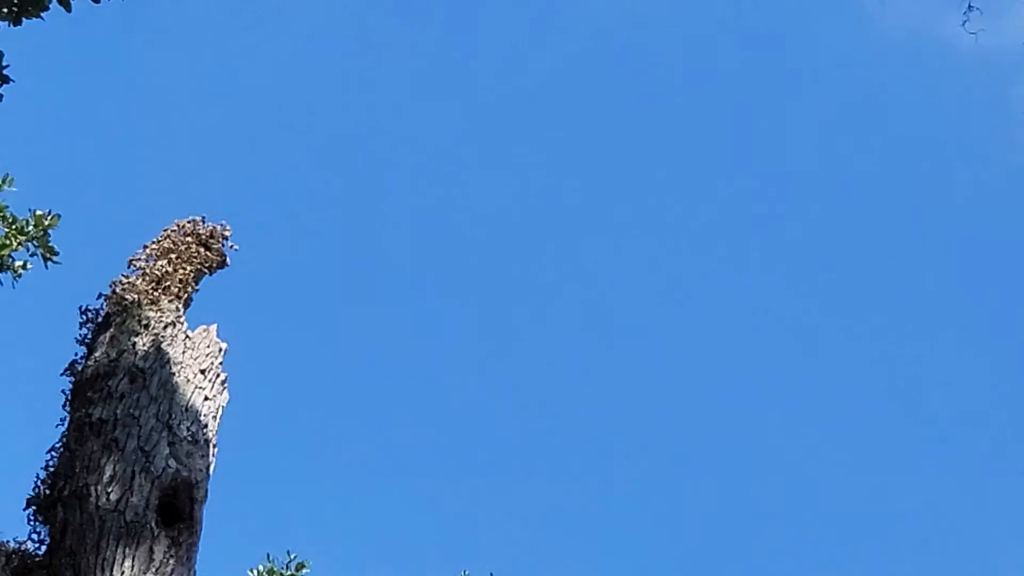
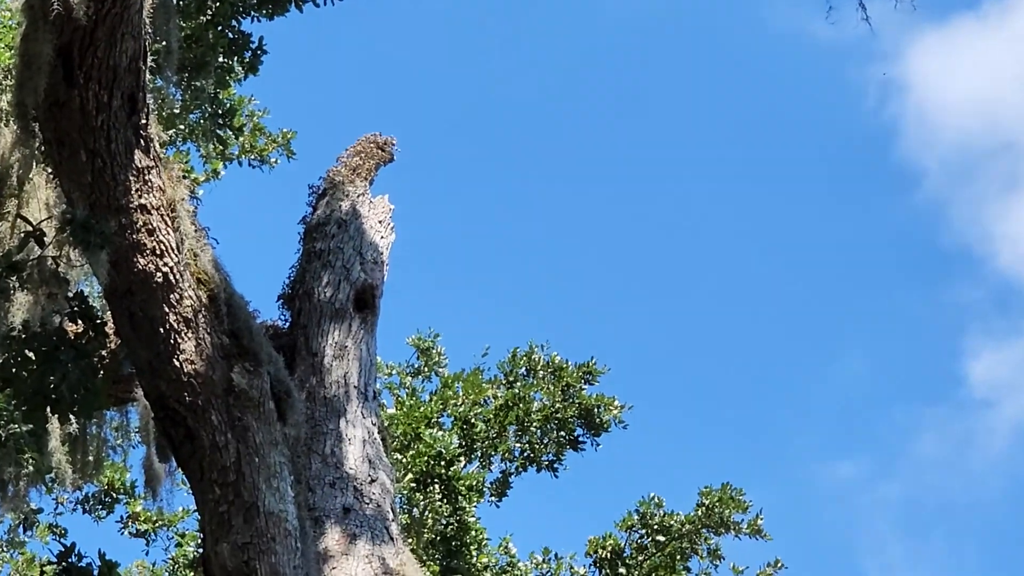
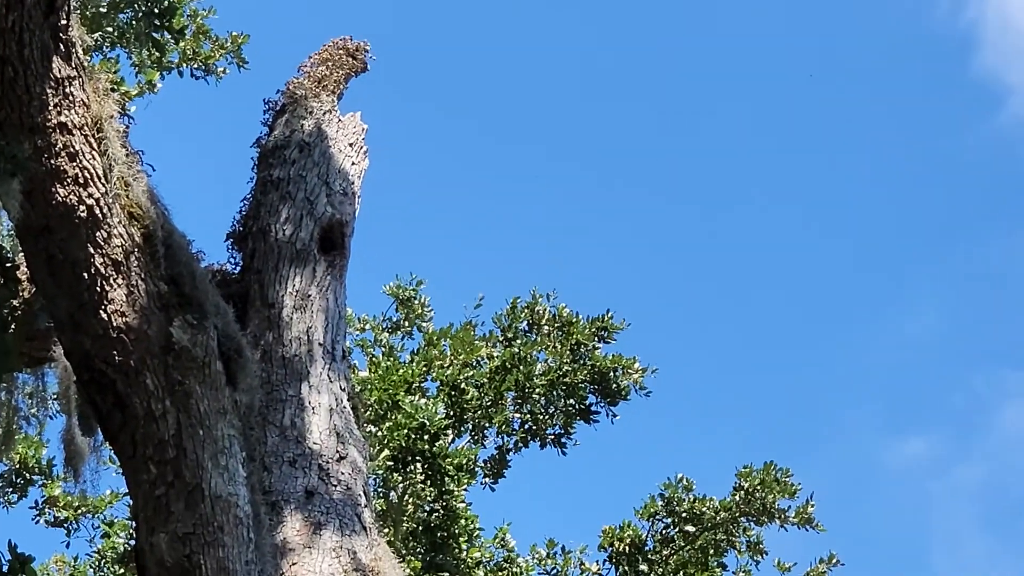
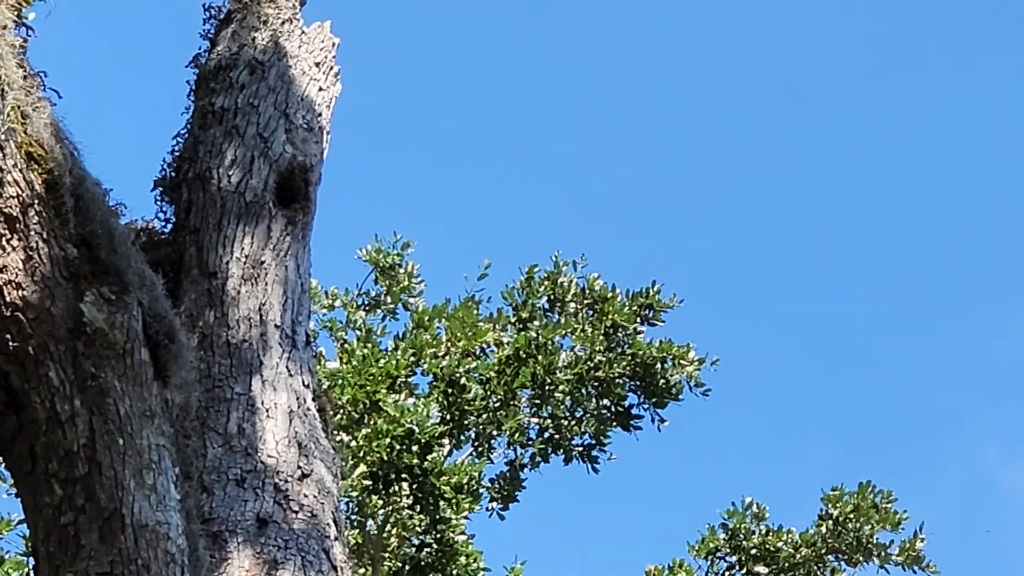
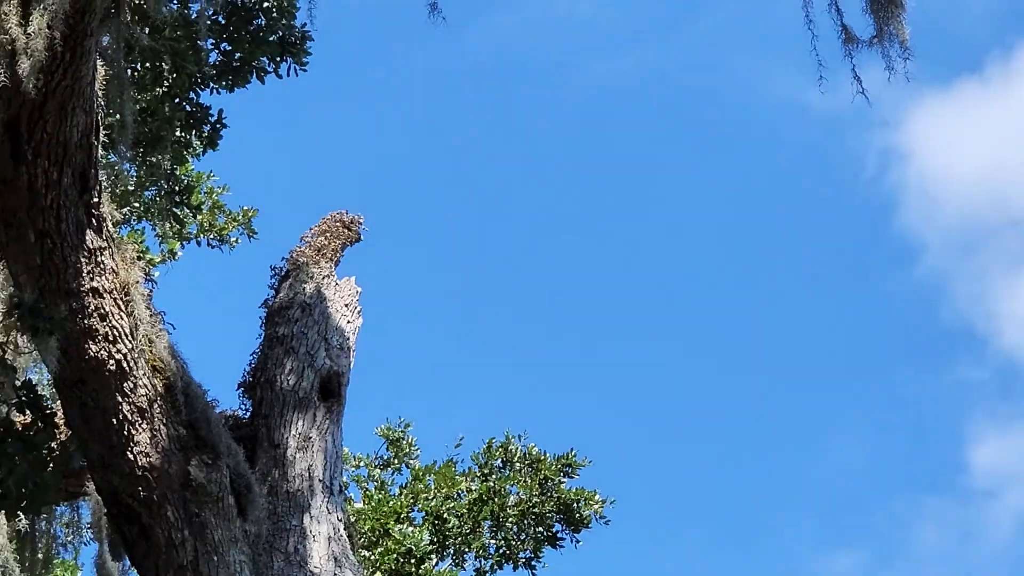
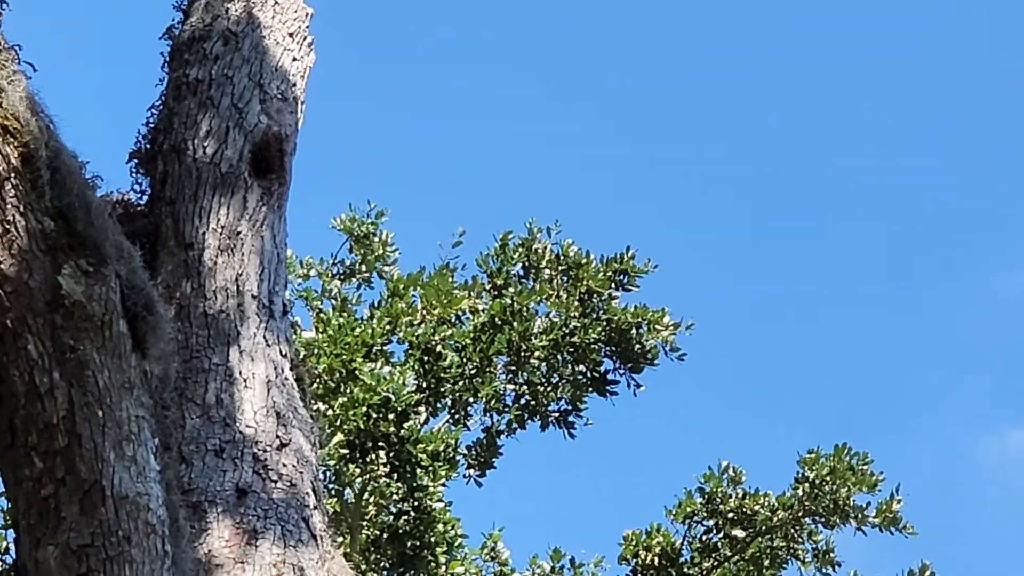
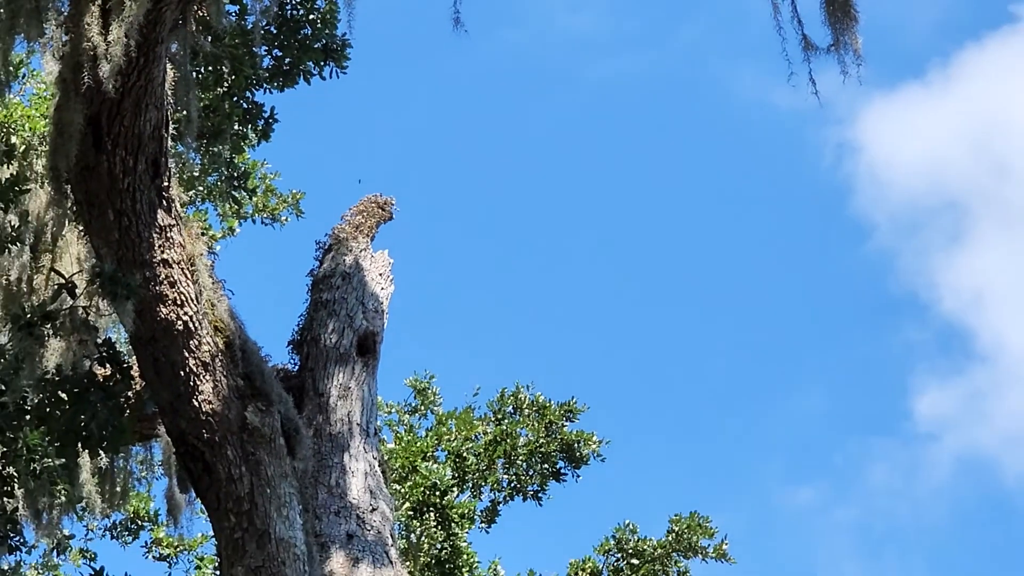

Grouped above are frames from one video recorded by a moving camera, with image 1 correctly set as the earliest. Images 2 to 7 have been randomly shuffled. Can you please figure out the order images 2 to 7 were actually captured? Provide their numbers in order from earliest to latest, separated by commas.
5, 7, 2, 3, 4, 6
